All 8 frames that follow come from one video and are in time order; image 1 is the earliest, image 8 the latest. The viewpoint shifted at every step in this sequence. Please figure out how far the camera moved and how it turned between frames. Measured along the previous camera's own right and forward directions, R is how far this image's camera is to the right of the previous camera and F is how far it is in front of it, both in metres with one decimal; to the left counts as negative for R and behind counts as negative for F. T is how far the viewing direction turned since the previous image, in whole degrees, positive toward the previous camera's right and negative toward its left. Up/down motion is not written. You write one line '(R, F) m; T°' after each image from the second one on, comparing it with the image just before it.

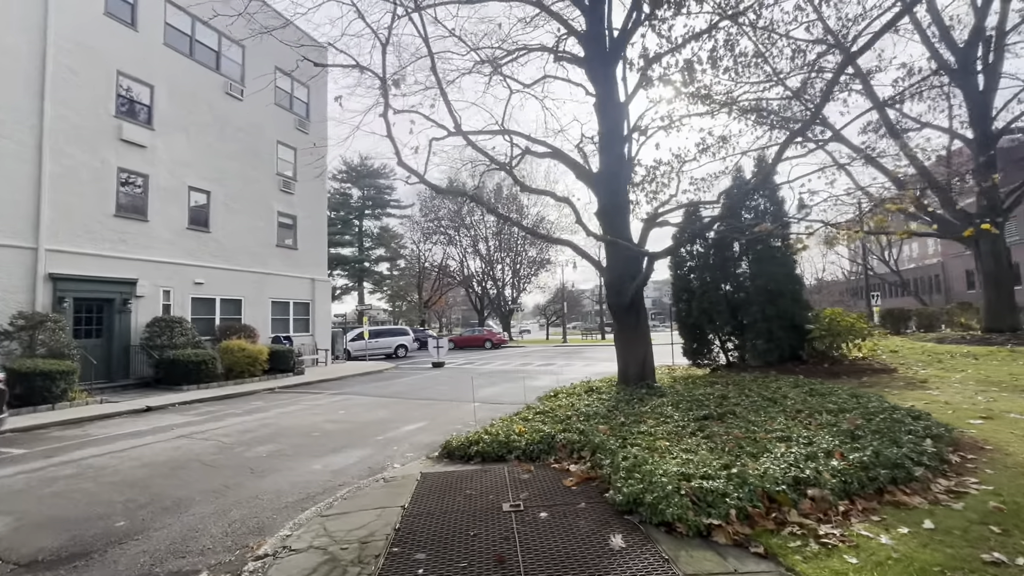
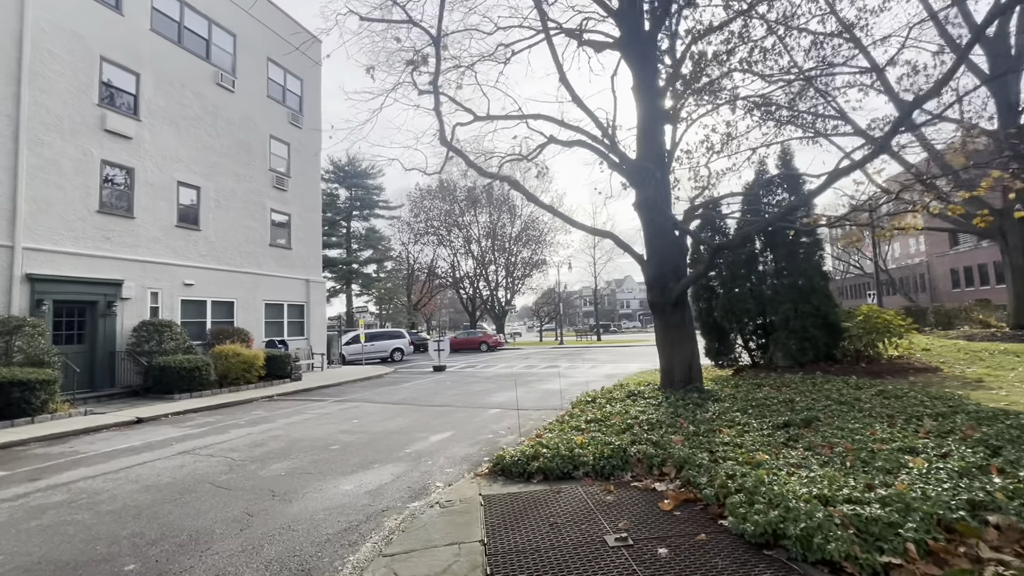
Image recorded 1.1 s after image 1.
(-0.9, +0.8) m; +2°
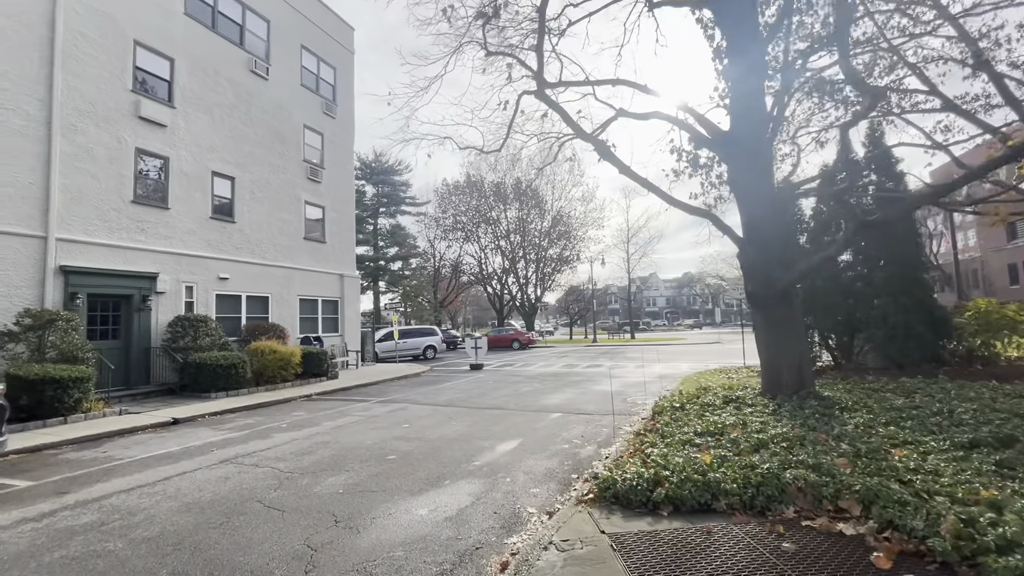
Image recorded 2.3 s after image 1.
(-0.9, +1.1) m; -2°
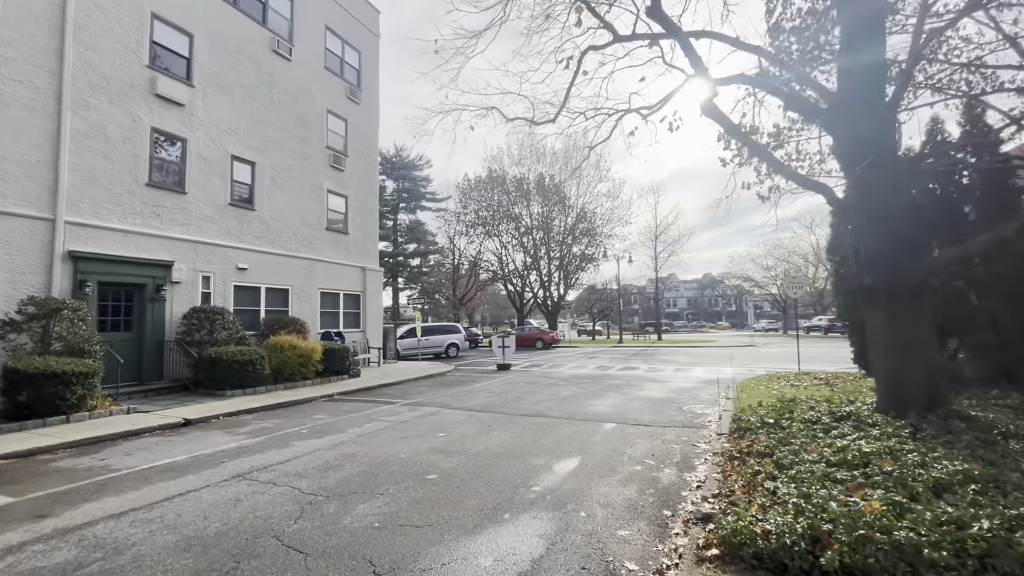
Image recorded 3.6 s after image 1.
(-0.6, +1.2) m; -2°
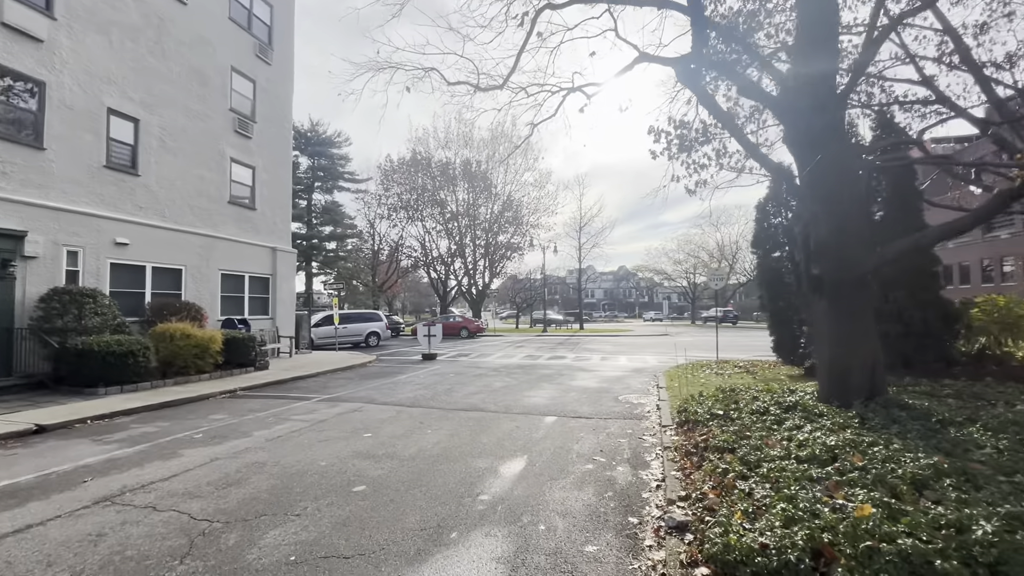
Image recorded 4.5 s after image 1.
(-0.3, +0.8) m; +9°
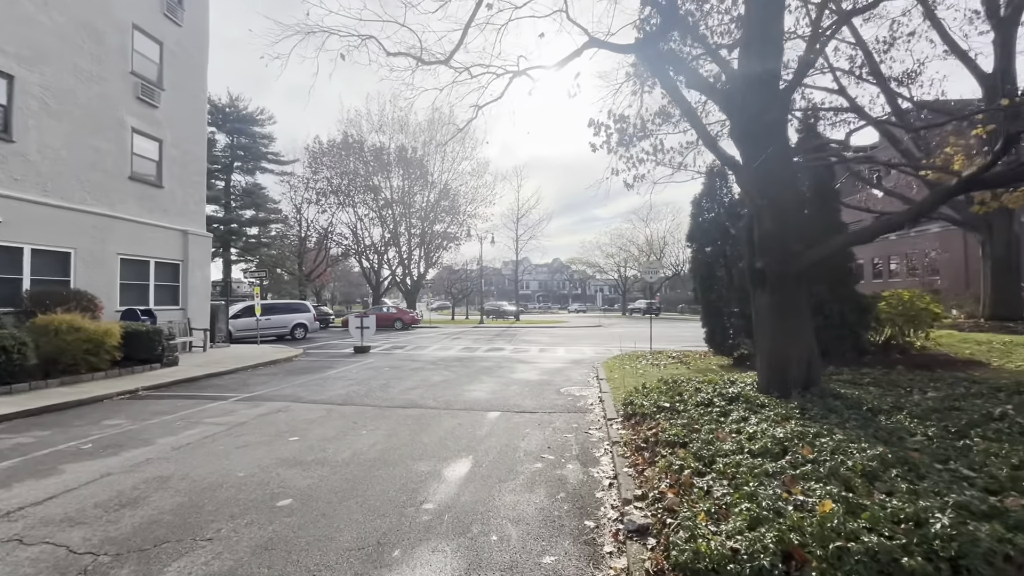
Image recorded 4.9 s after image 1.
(-0.1, +0.4) m; +8°
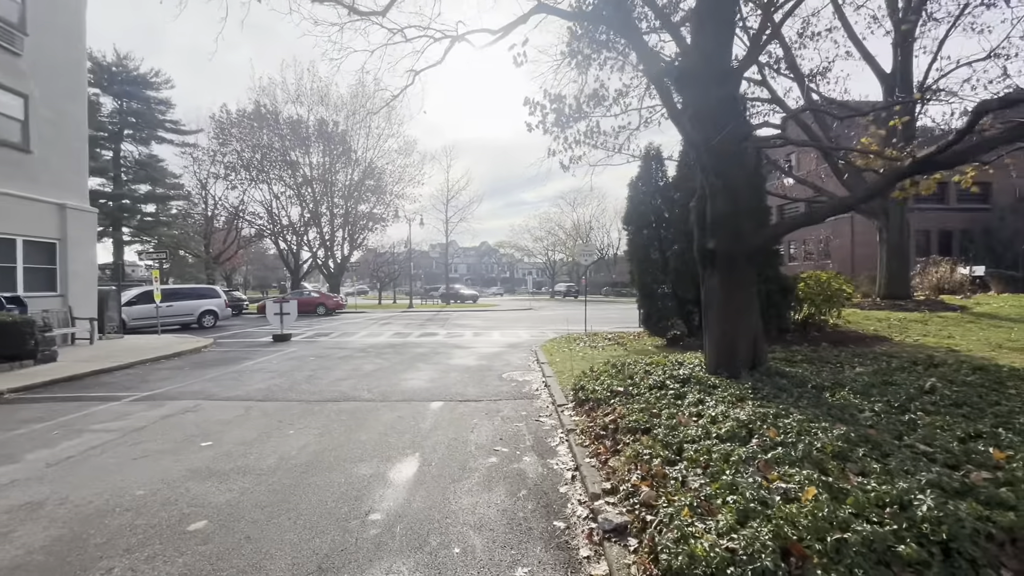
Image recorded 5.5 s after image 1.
(-0.3, +0.5) m; +9°
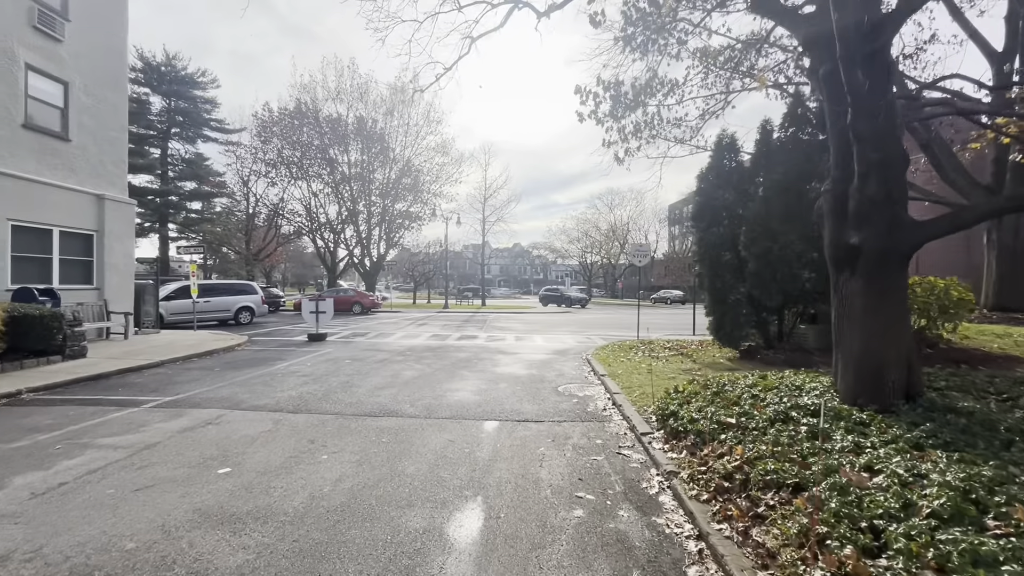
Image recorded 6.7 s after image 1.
(-0.5, +1.2) m; -4°
